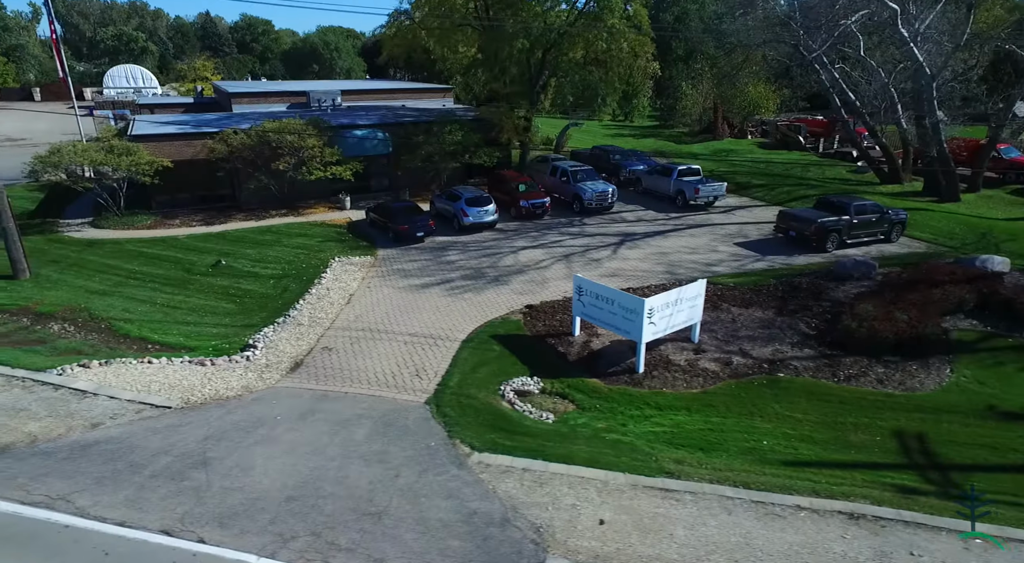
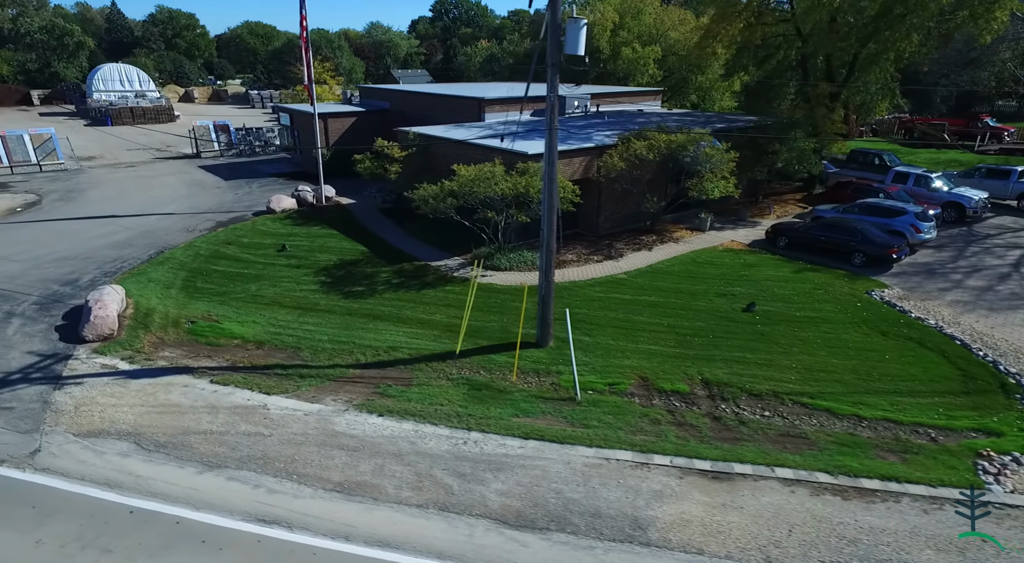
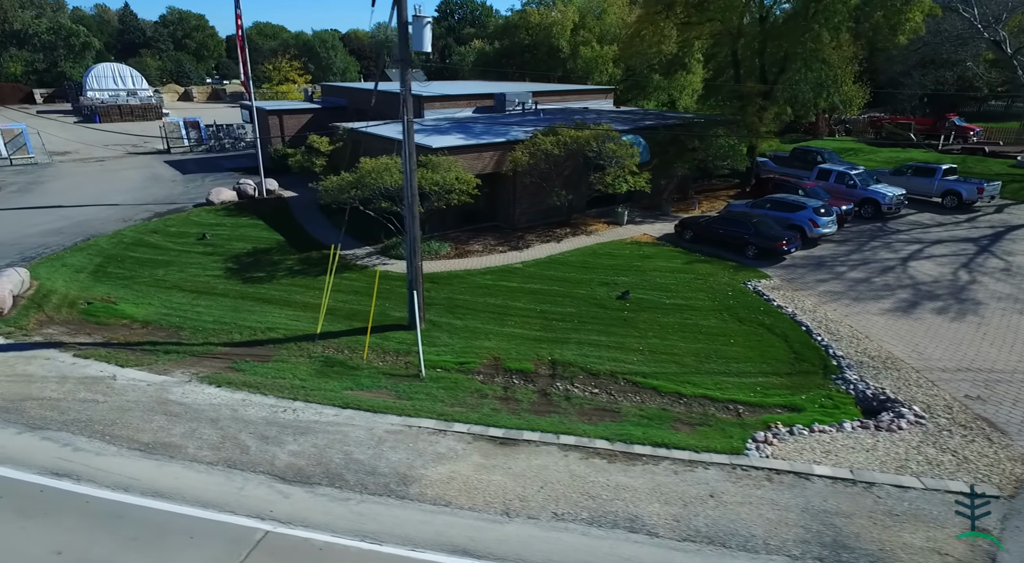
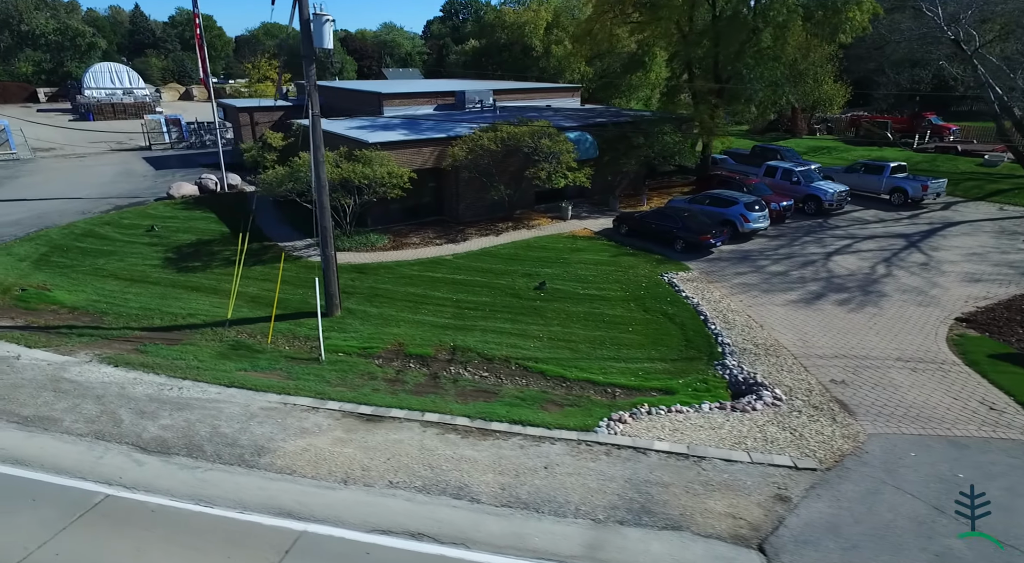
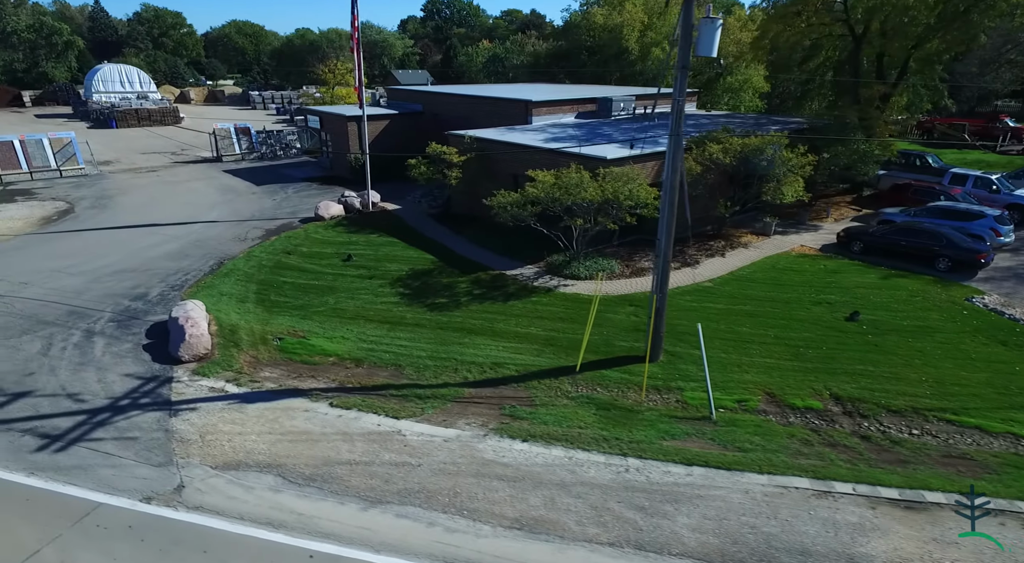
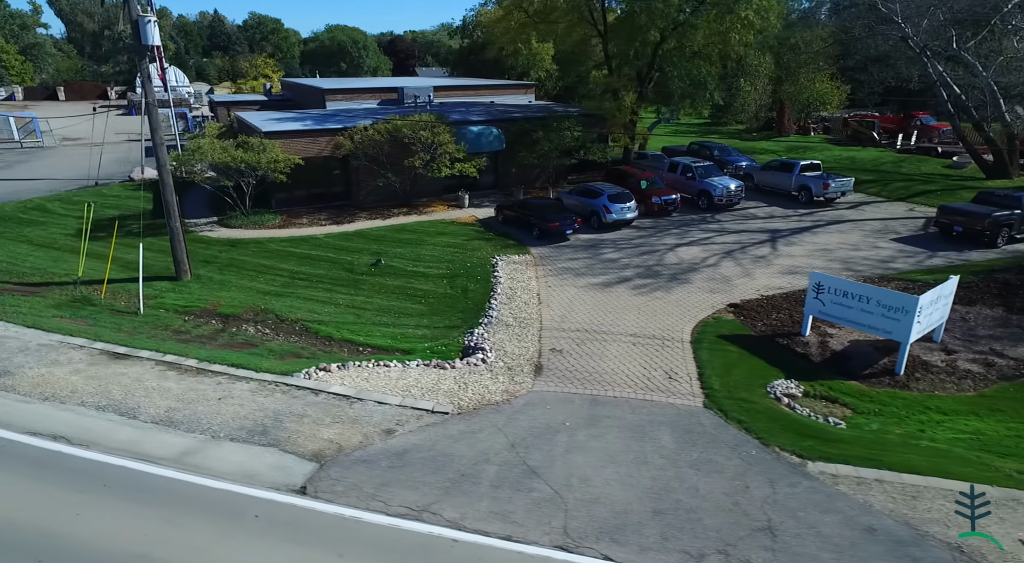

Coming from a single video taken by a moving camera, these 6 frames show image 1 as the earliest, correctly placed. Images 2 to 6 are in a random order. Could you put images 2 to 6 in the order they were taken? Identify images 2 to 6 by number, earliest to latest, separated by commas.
6, 4, 3, 2, 5
